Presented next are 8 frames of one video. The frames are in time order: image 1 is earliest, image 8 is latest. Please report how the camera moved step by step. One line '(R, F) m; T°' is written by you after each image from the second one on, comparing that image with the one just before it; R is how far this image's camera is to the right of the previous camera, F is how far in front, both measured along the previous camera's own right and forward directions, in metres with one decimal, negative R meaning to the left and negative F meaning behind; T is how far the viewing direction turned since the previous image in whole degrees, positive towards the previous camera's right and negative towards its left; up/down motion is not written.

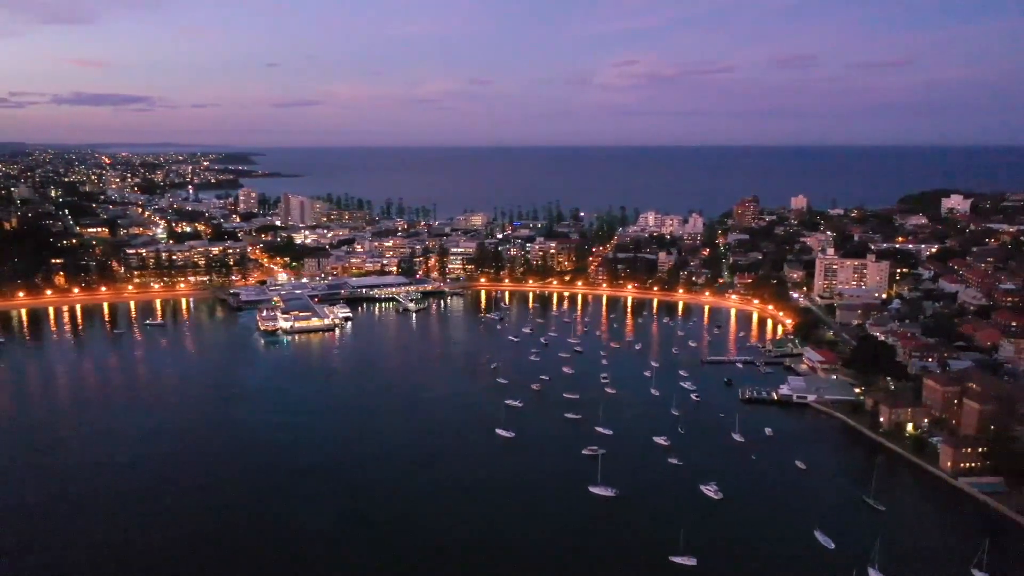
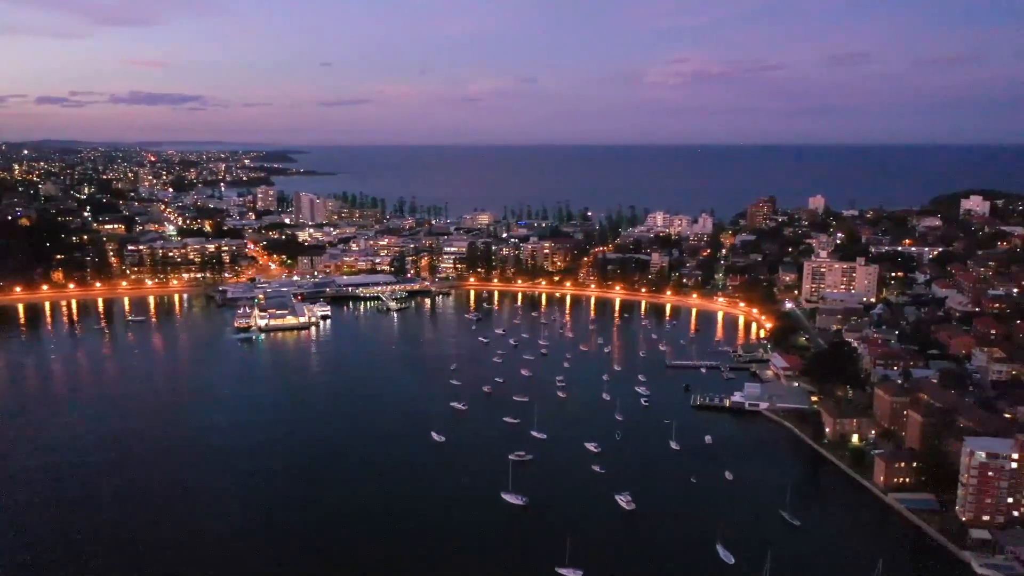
(+0.9, +0.1) m; -3°
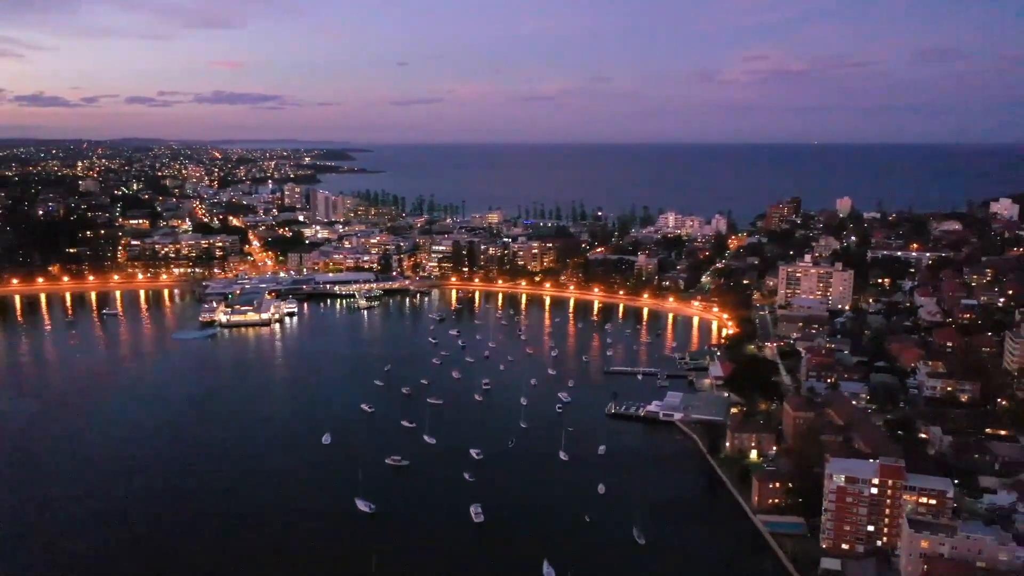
(+1.5, +0.2) m; -5°
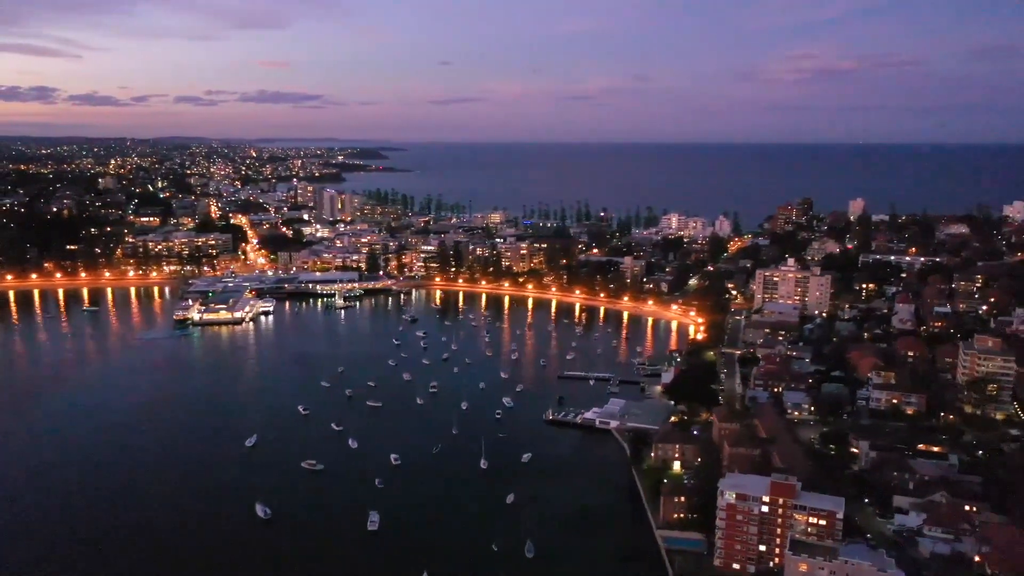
(+0.9, +0.2) m; -3°
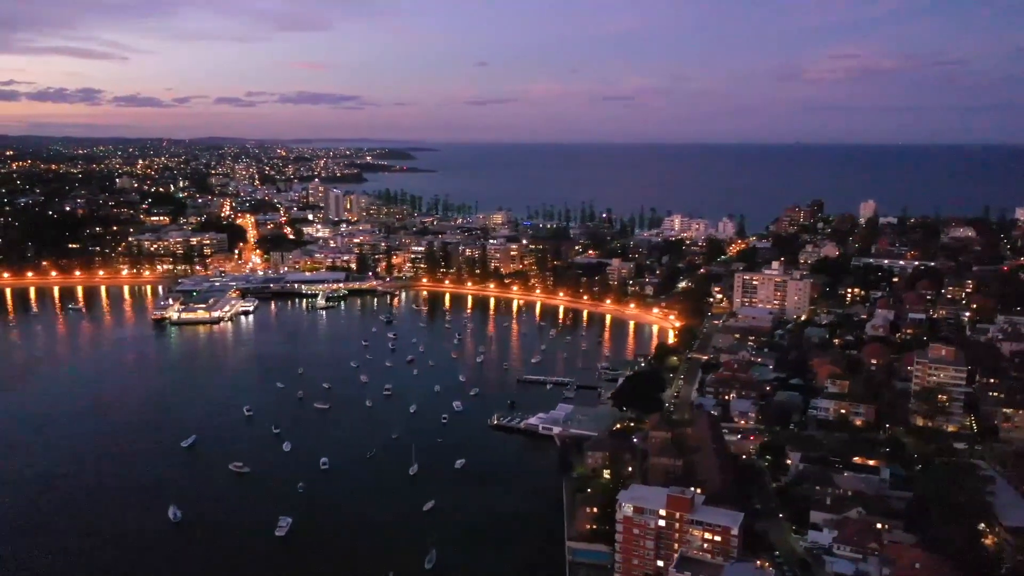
(+0.8, +0.1) m; -2°
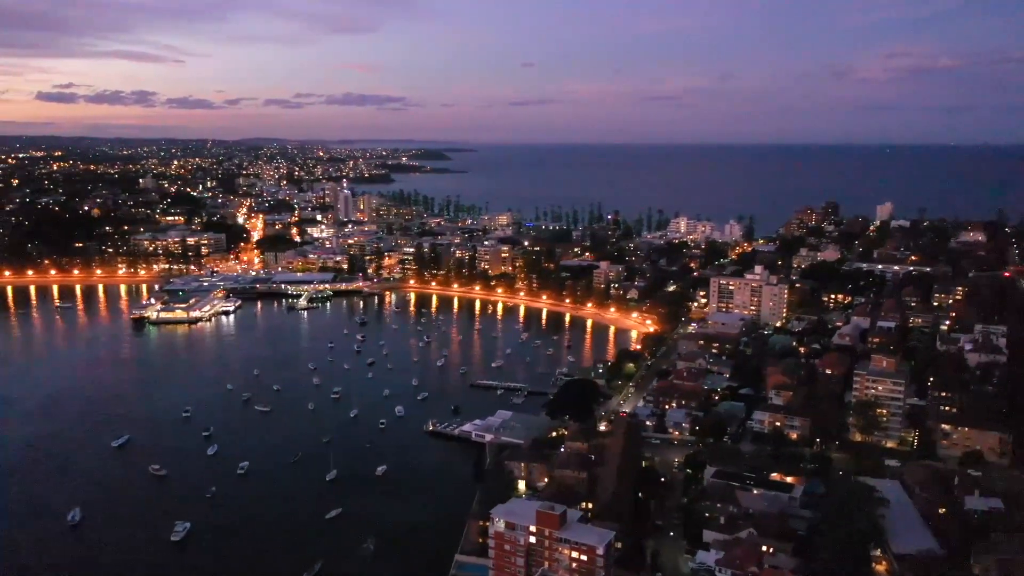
(+0.9, +0.2) m; -3°
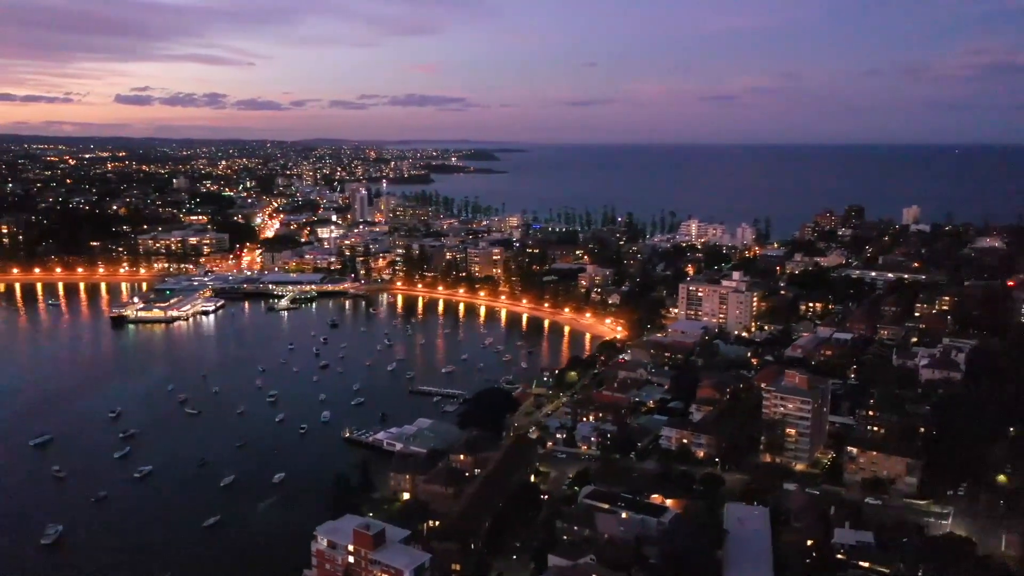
(+1.2, +0.2) m; -4°
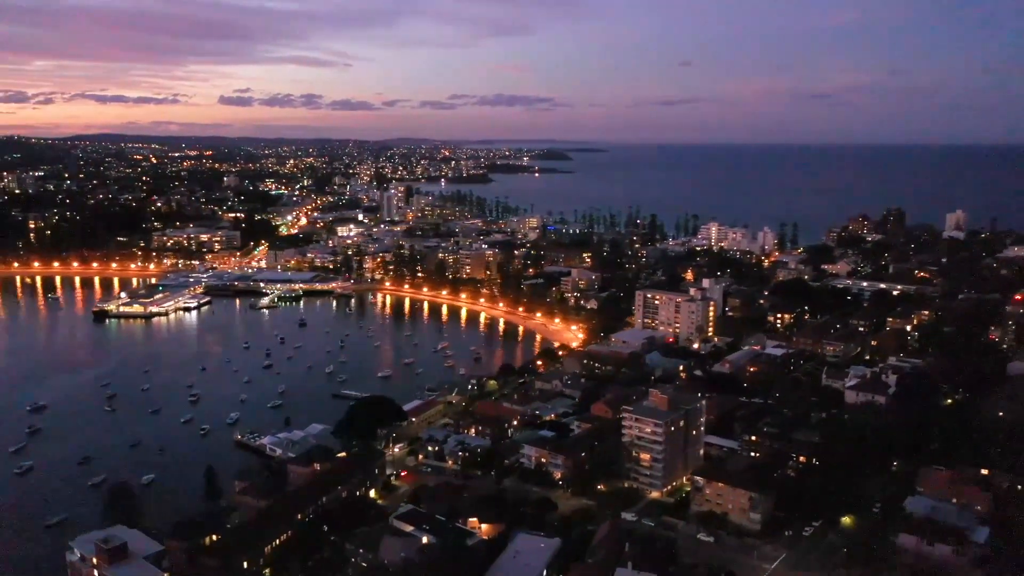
(+1.6, +0.4) m; -6°
